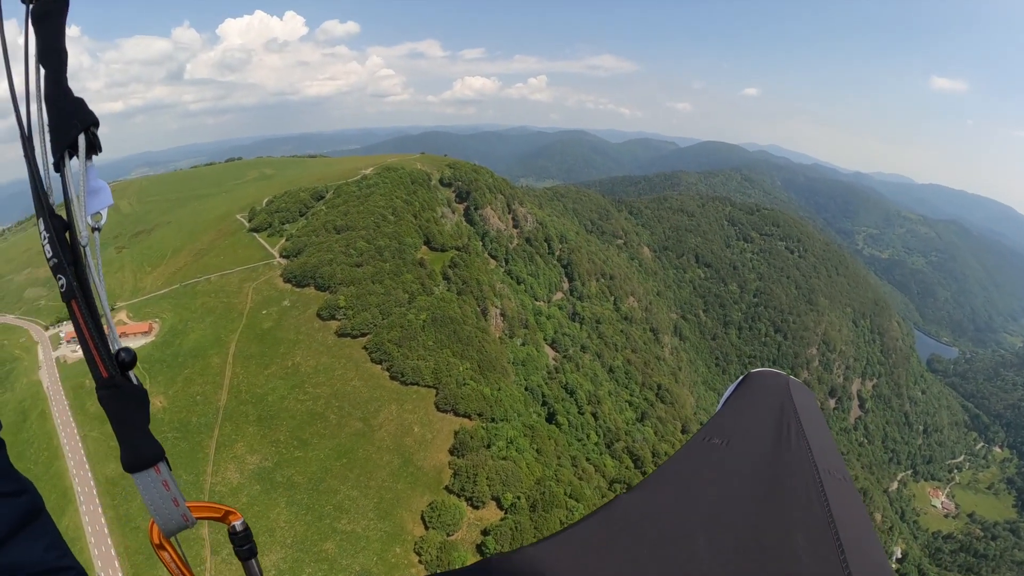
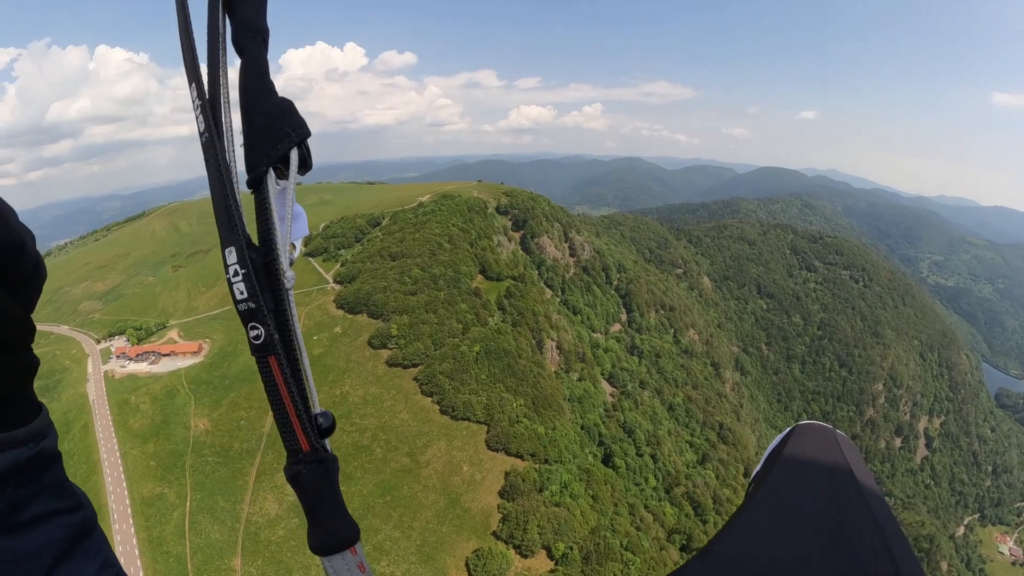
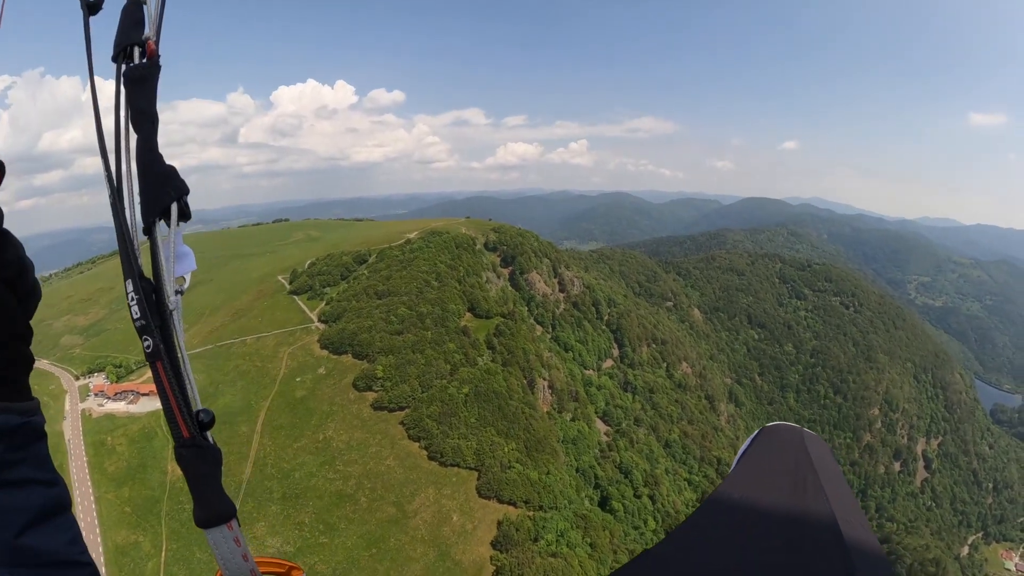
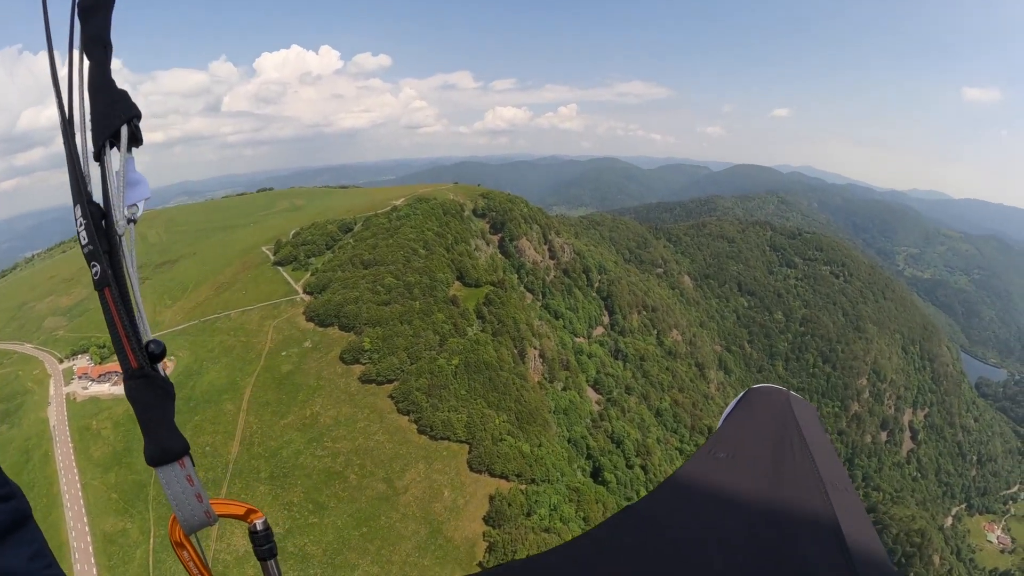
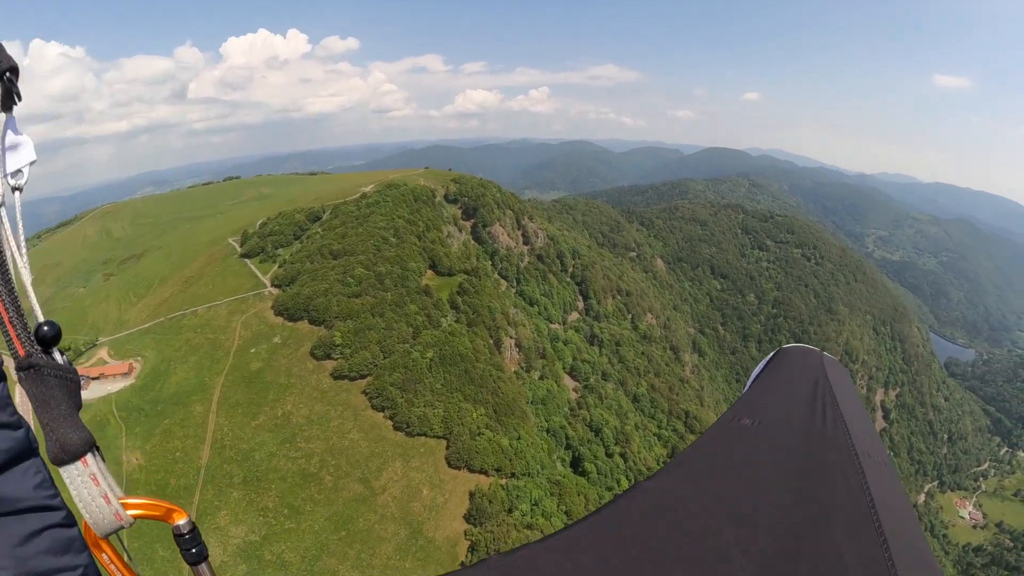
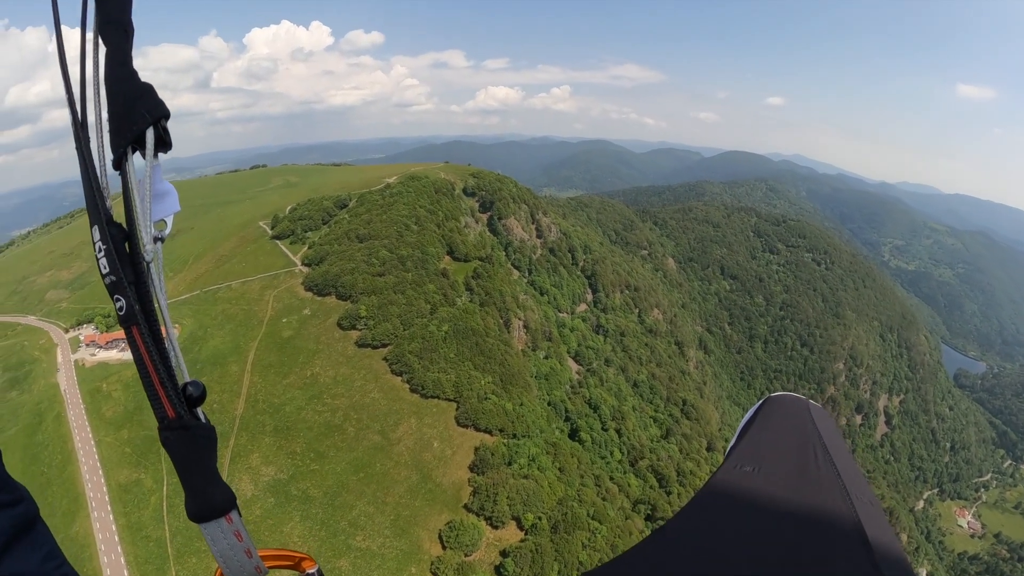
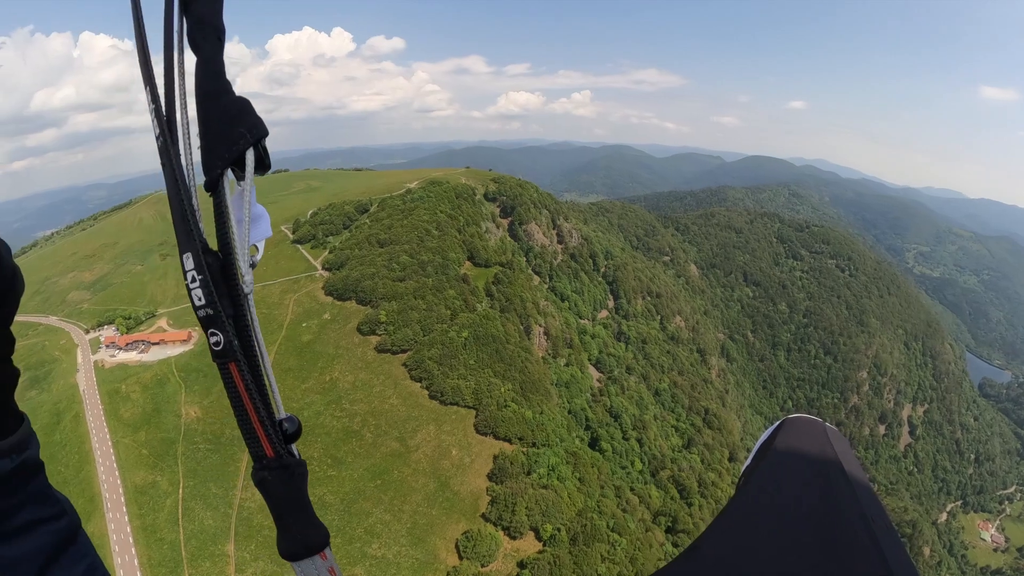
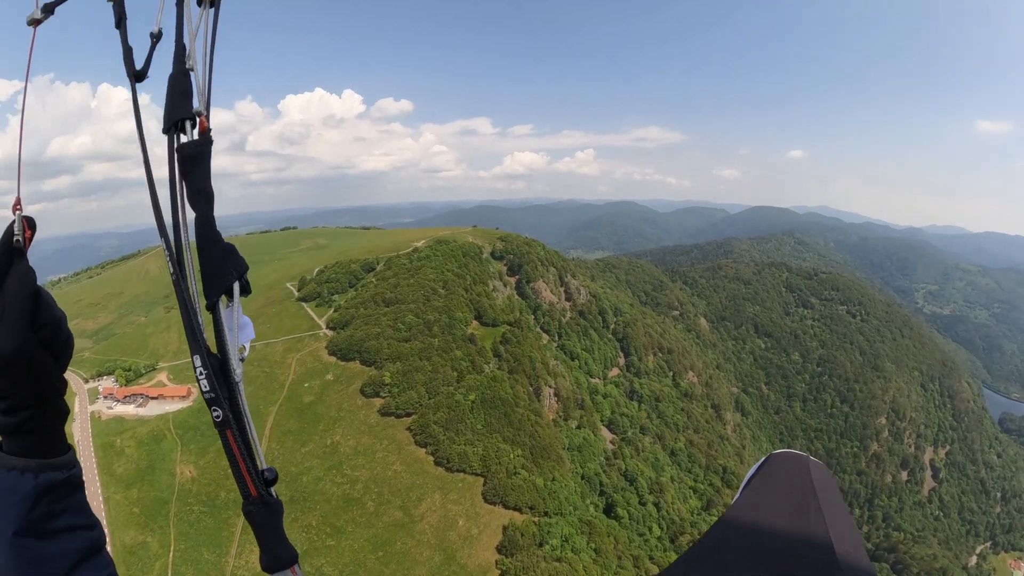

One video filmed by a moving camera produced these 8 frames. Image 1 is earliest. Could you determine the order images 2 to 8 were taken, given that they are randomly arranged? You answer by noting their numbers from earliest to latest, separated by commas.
6, 7, 2, 8, 3, 4, 5
